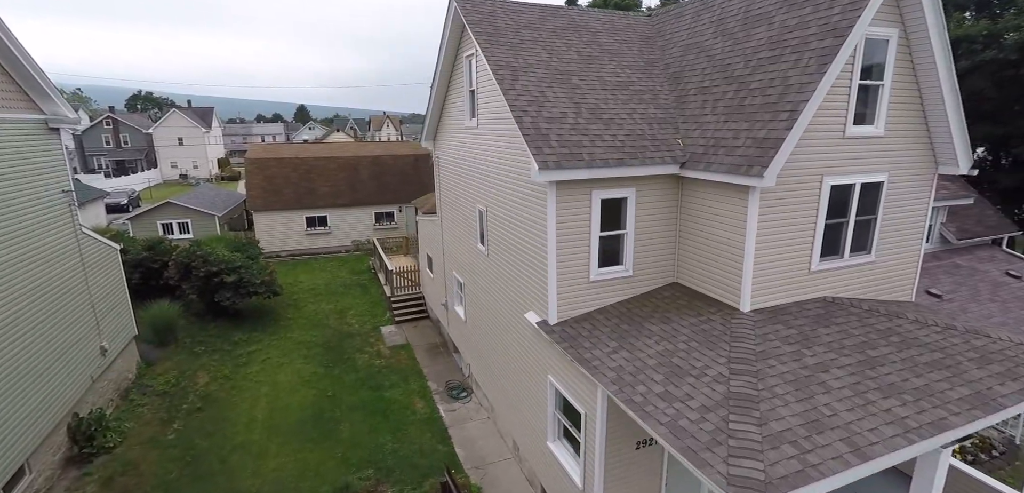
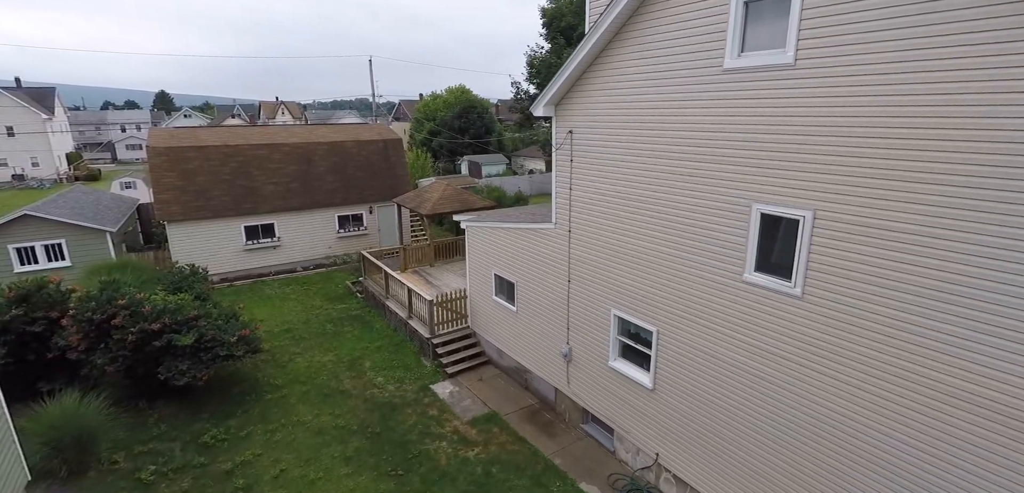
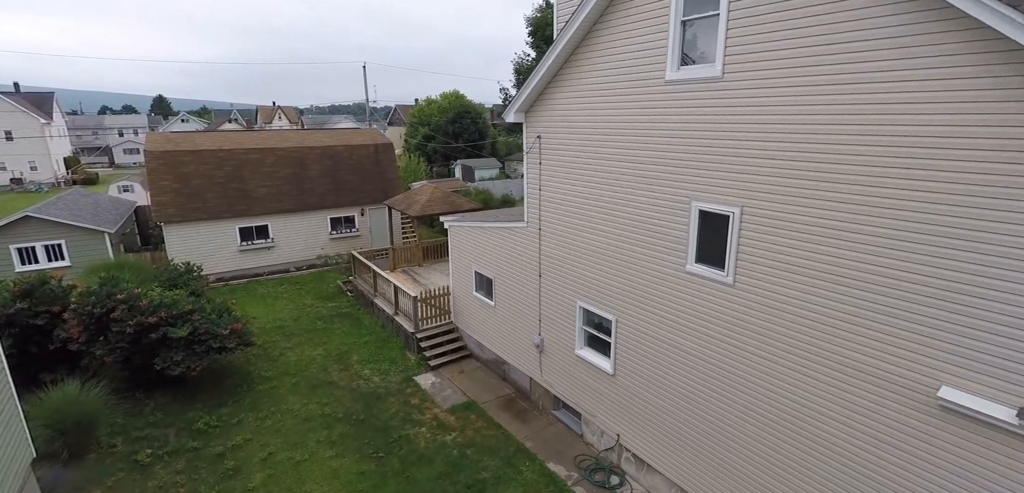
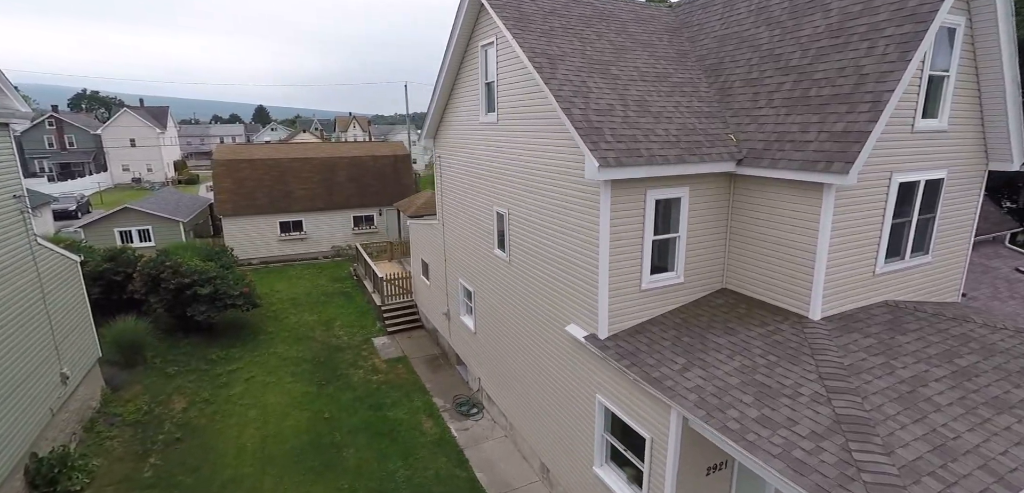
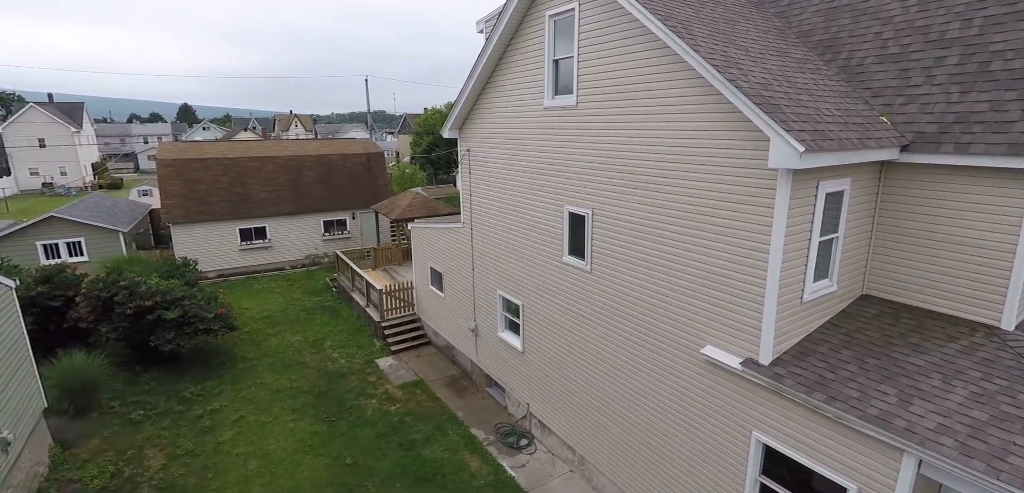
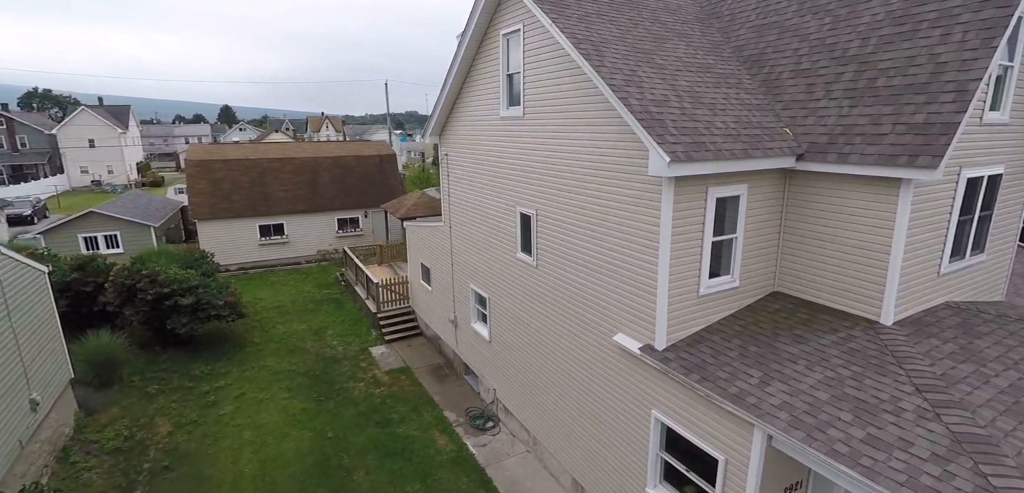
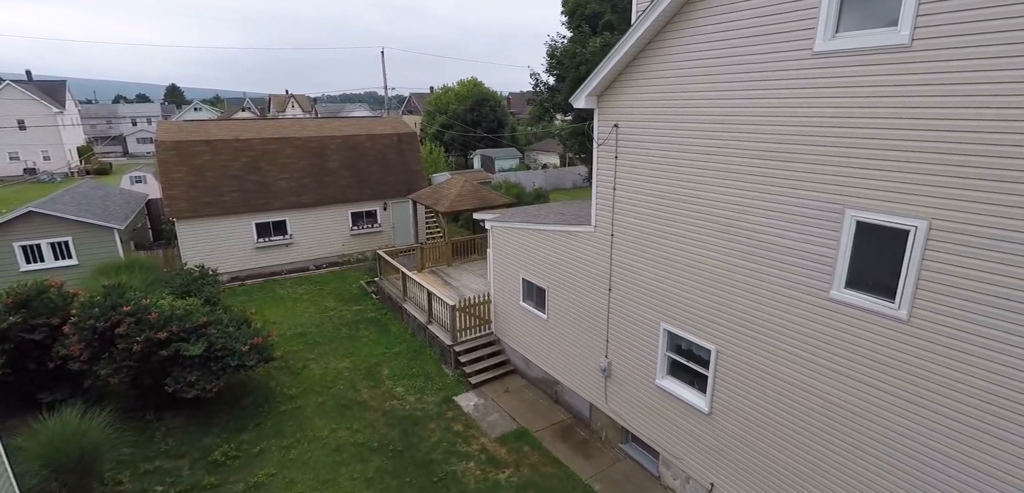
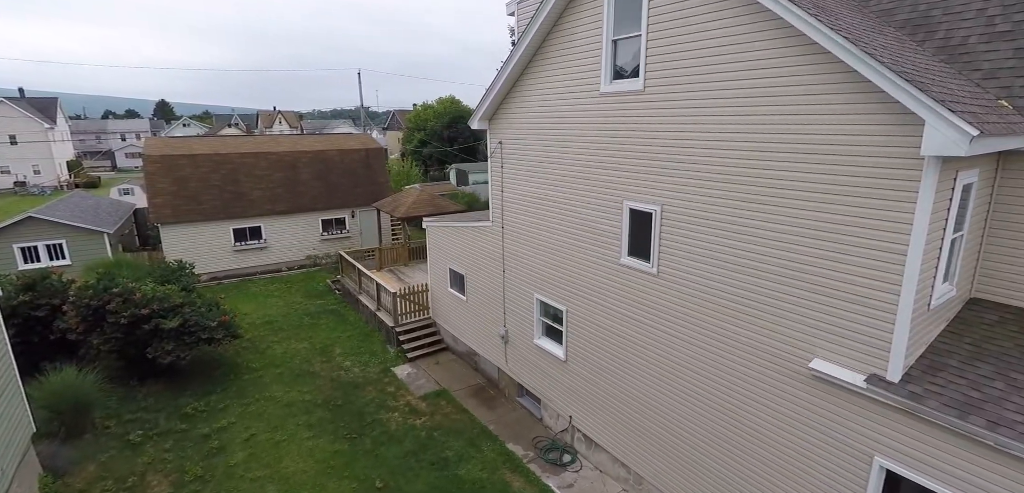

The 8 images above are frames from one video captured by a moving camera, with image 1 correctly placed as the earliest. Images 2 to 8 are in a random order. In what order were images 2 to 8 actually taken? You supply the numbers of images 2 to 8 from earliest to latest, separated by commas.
4, 6, 5, 8, 3, 2, 7
